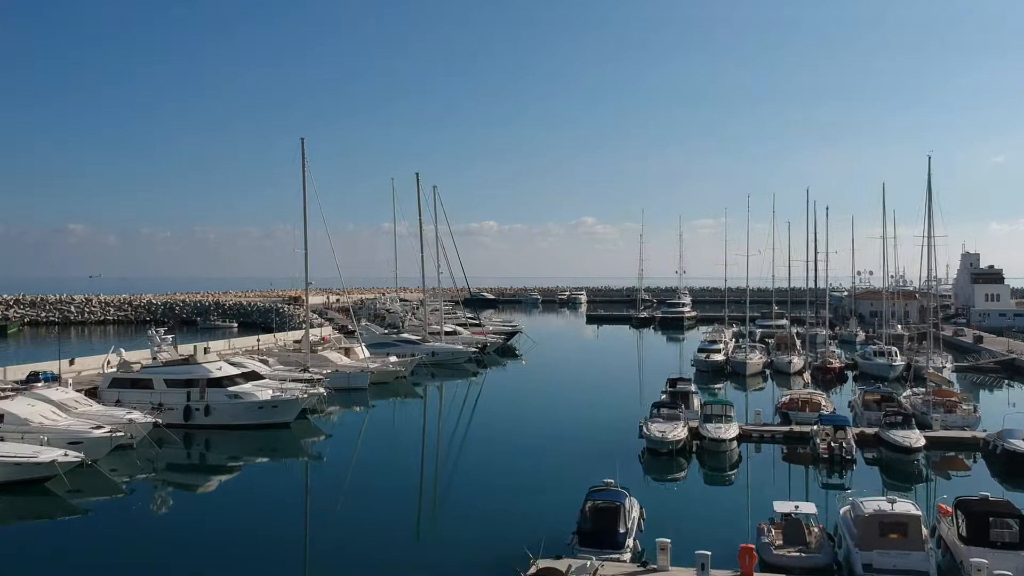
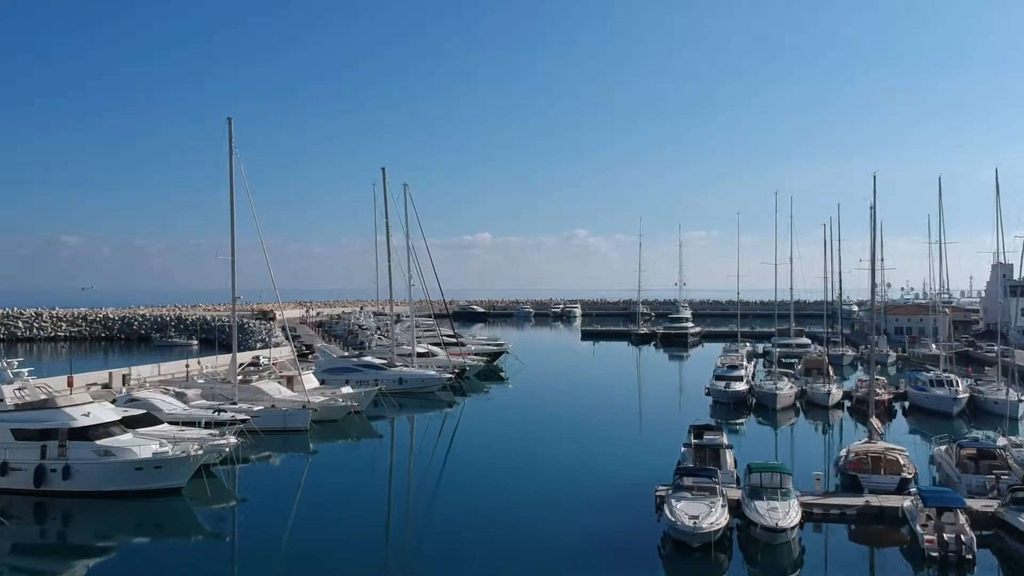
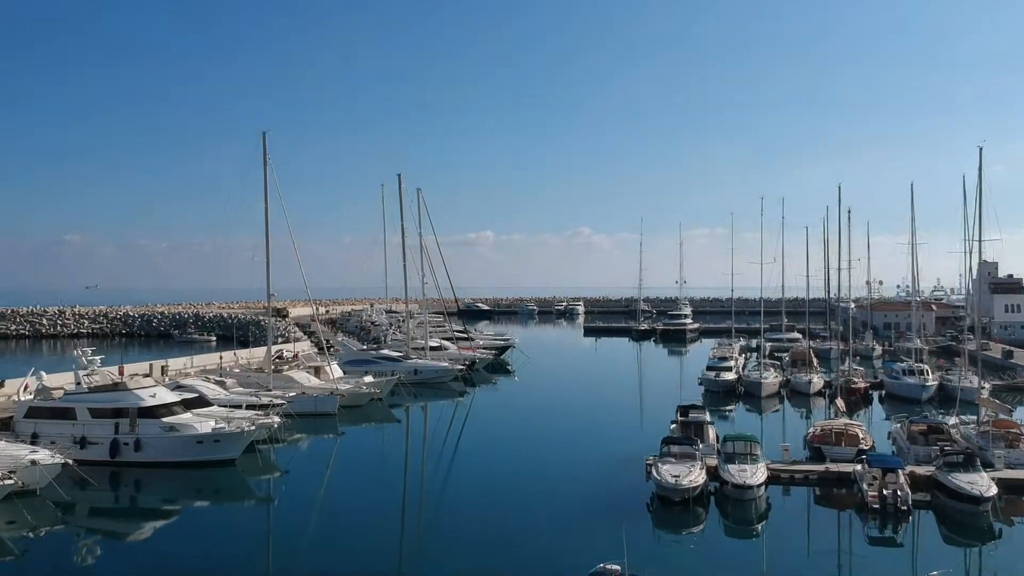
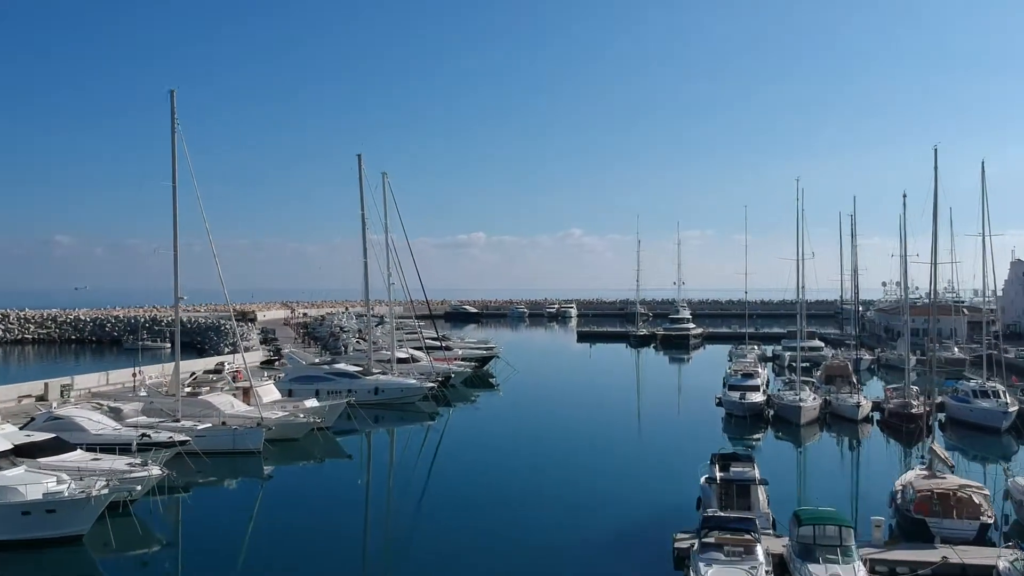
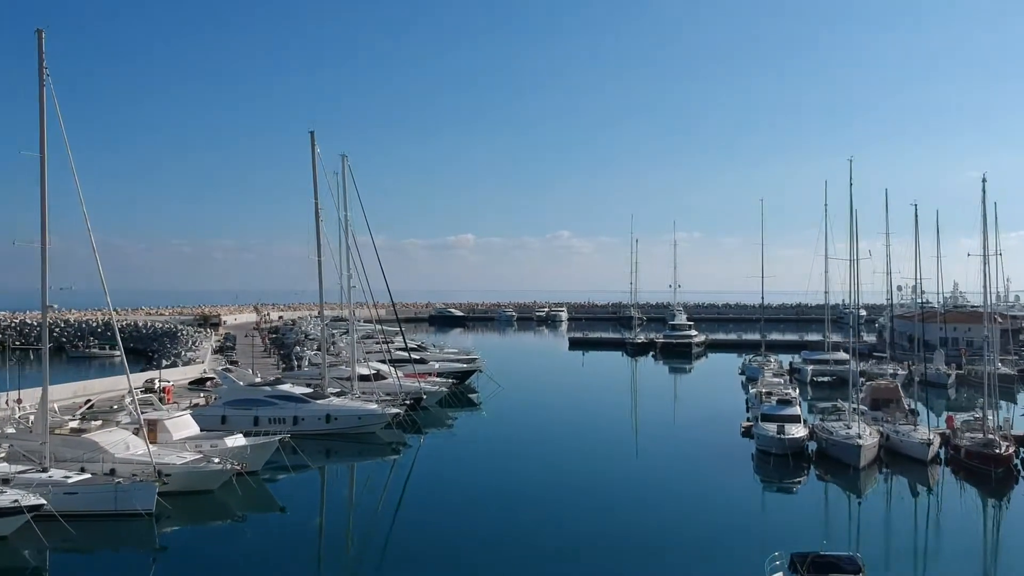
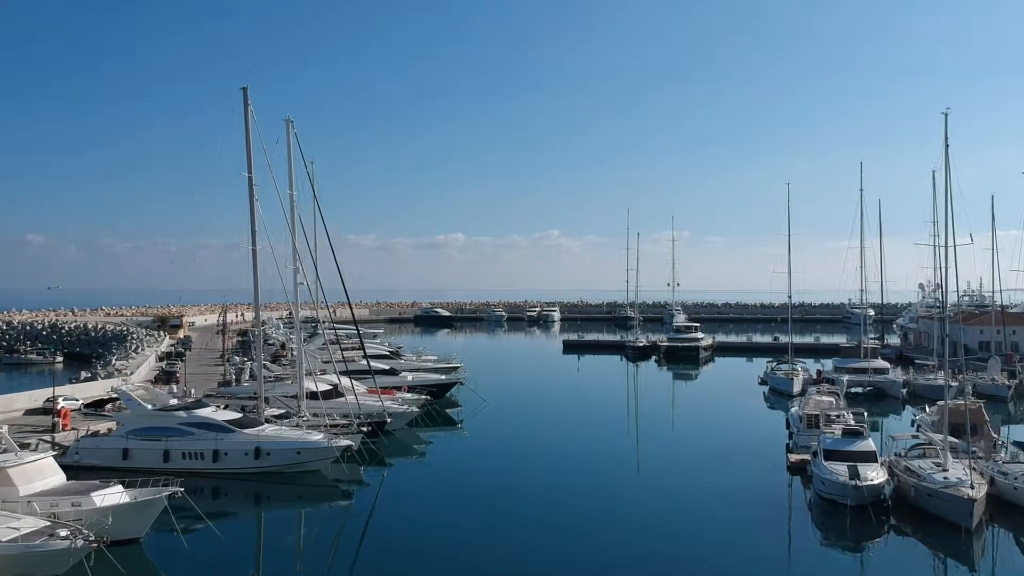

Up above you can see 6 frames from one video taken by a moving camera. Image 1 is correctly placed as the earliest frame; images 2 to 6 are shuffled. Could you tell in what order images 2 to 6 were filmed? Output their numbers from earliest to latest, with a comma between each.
3, 2, 4, 5, 6
